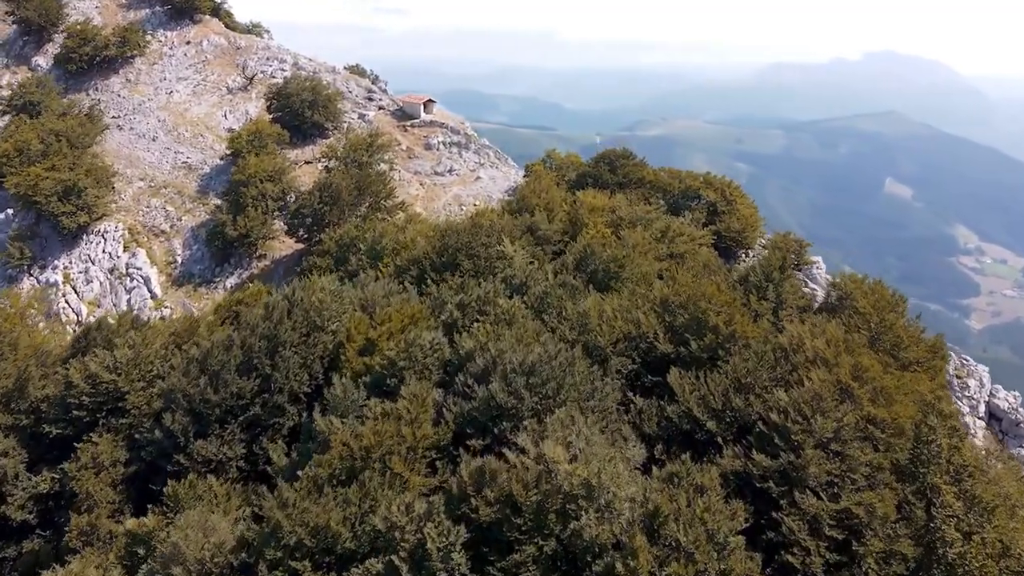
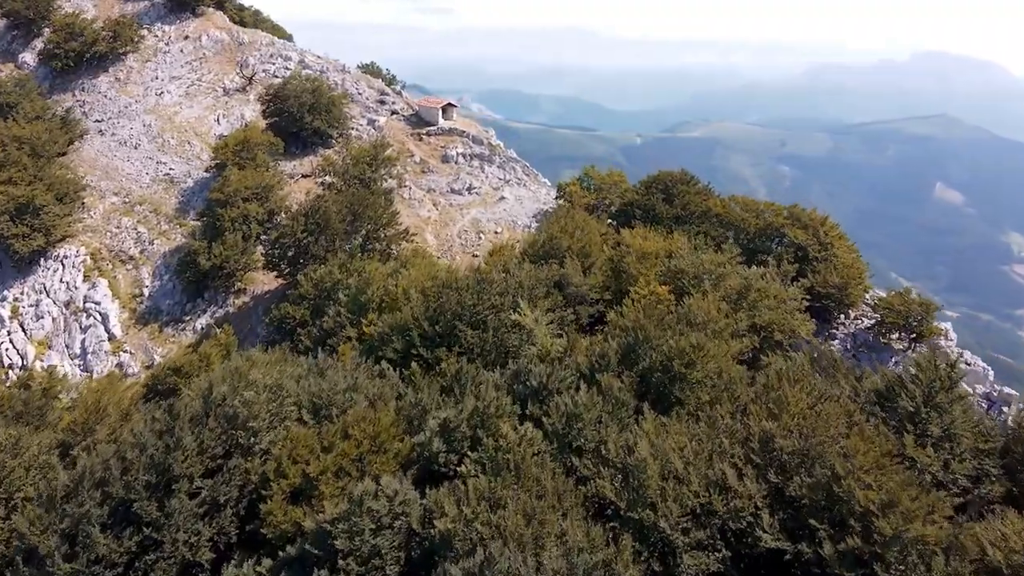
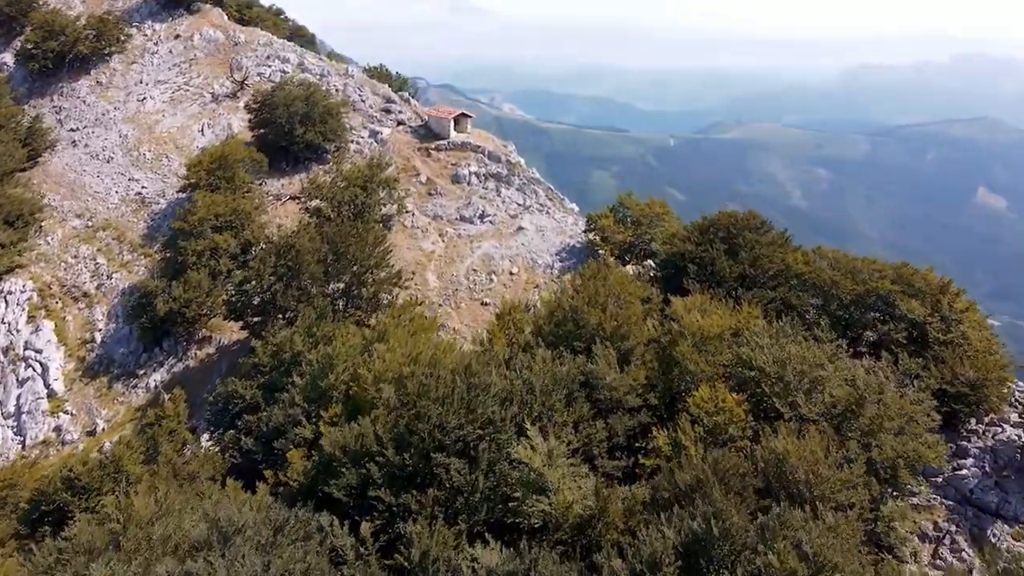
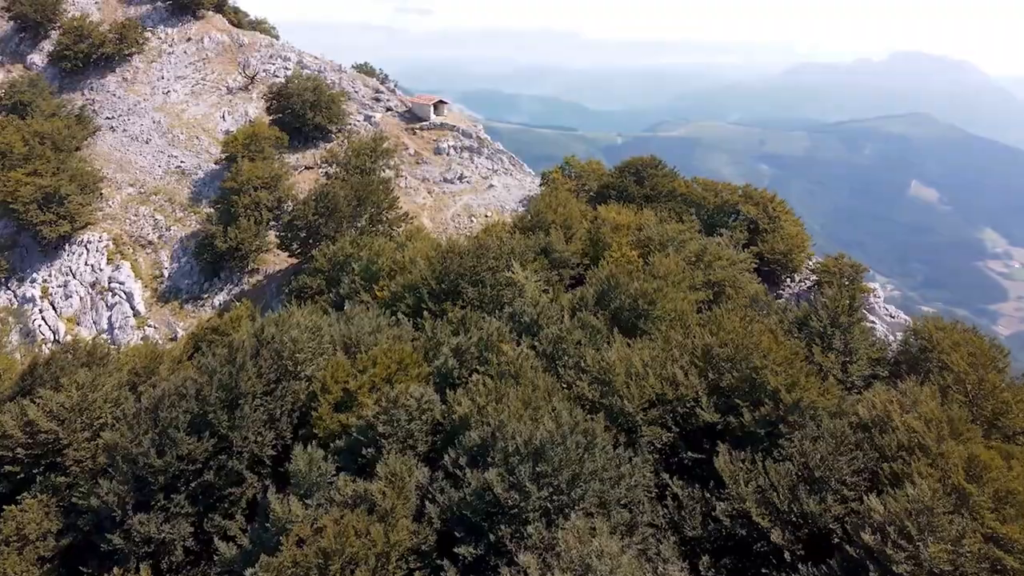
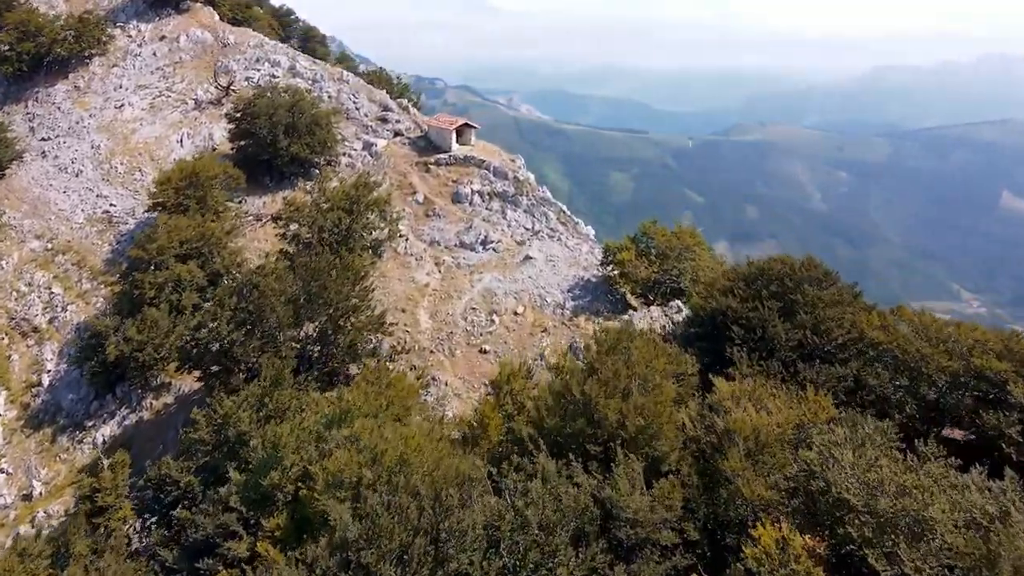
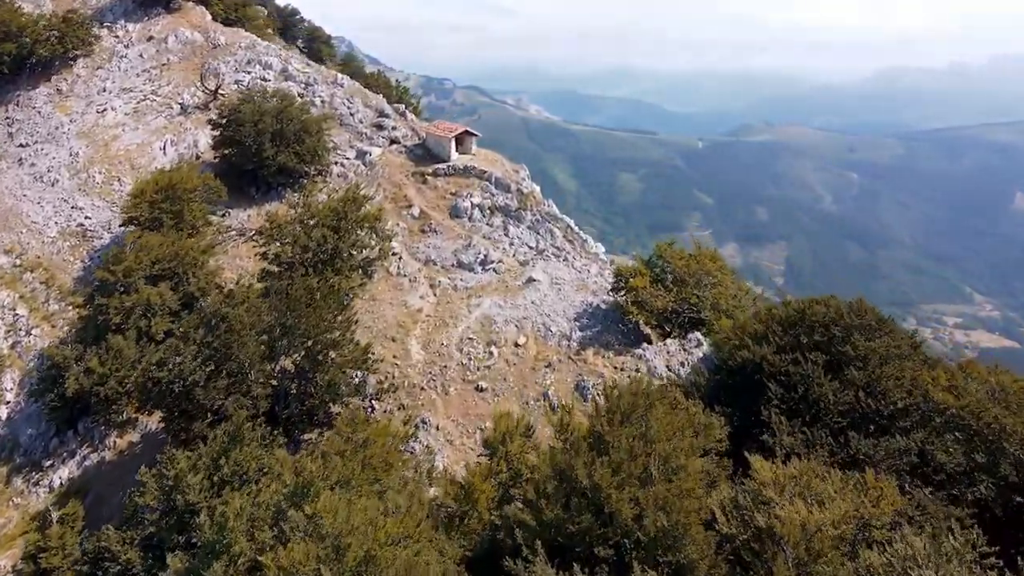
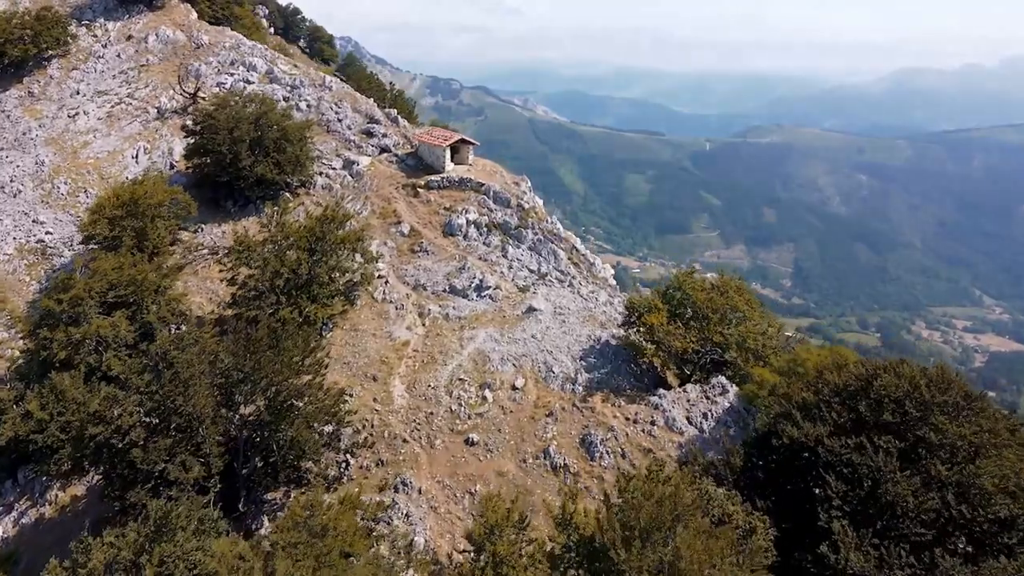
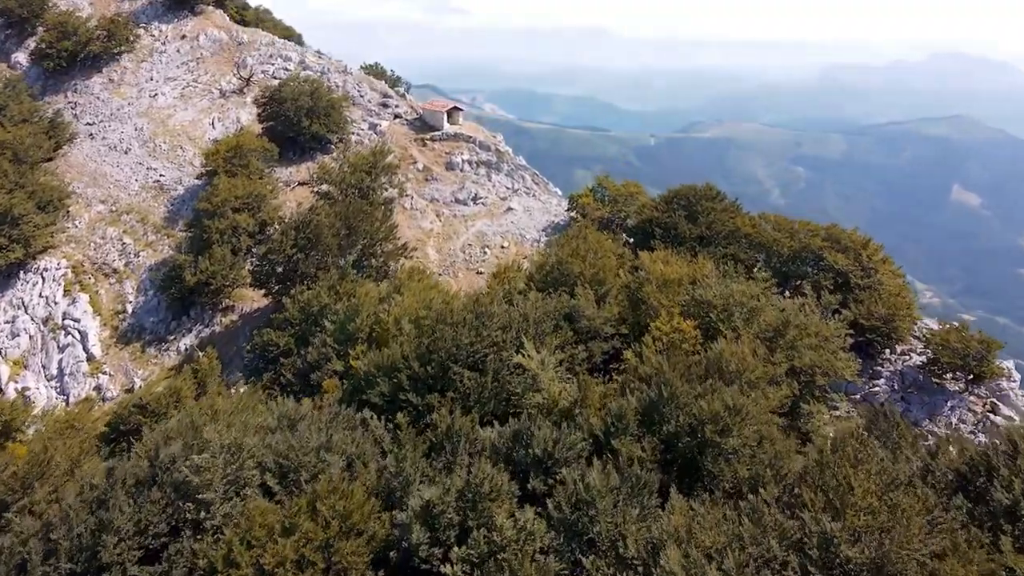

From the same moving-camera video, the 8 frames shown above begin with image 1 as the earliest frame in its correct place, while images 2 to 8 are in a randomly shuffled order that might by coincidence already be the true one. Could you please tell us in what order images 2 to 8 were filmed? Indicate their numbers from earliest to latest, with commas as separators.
4, 2, 8, 3, 5, 6, 7
